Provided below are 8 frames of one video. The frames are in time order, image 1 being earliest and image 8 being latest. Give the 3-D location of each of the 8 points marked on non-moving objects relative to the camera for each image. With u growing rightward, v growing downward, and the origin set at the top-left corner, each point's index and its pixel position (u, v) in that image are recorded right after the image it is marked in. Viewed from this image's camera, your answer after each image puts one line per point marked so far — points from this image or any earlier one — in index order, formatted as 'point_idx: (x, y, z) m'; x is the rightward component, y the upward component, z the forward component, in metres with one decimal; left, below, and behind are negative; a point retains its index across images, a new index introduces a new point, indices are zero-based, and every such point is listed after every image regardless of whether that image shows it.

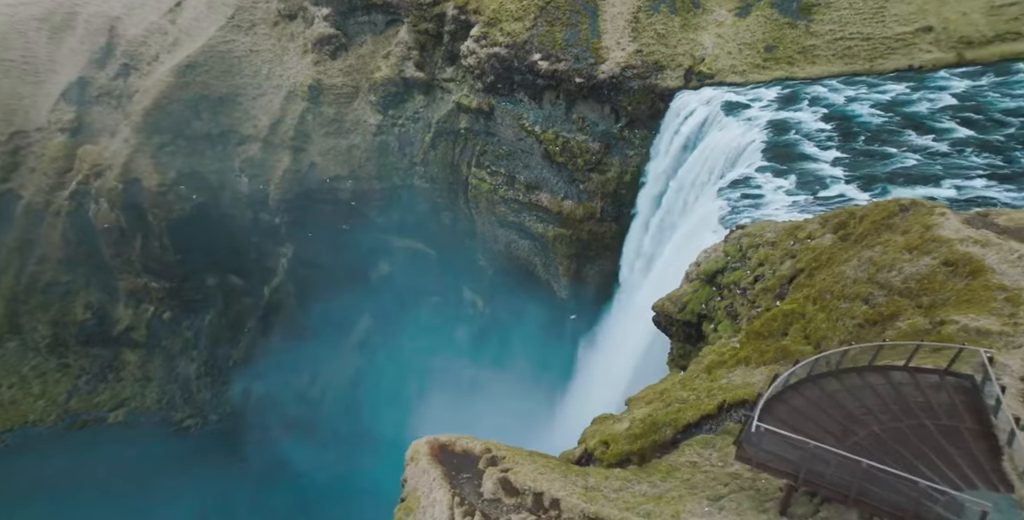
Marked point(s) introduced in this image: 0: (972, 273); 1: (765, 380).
0: (+6.5, -0.1, +9.3) m
1: (+4.1, -2.0, +11.3) m
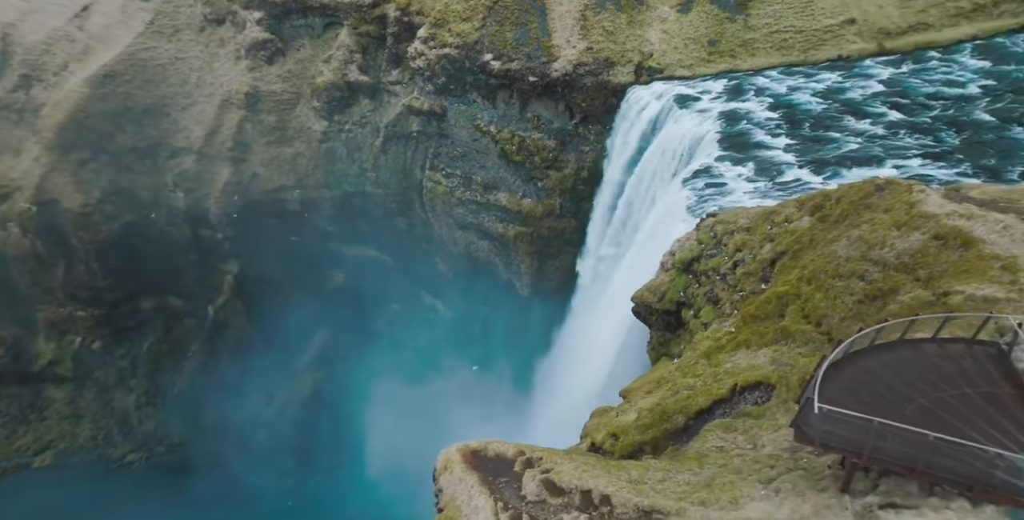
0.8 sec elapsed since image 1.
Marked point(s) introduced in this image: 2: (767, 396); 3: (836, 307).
0: (+6.9, +0.3, +10.0) m
1: (+4.4, -1.7, +11.8) m
2: (+4.0, -2.1, +10.5) m
3: (+5.3, -0.8, +11.2) m
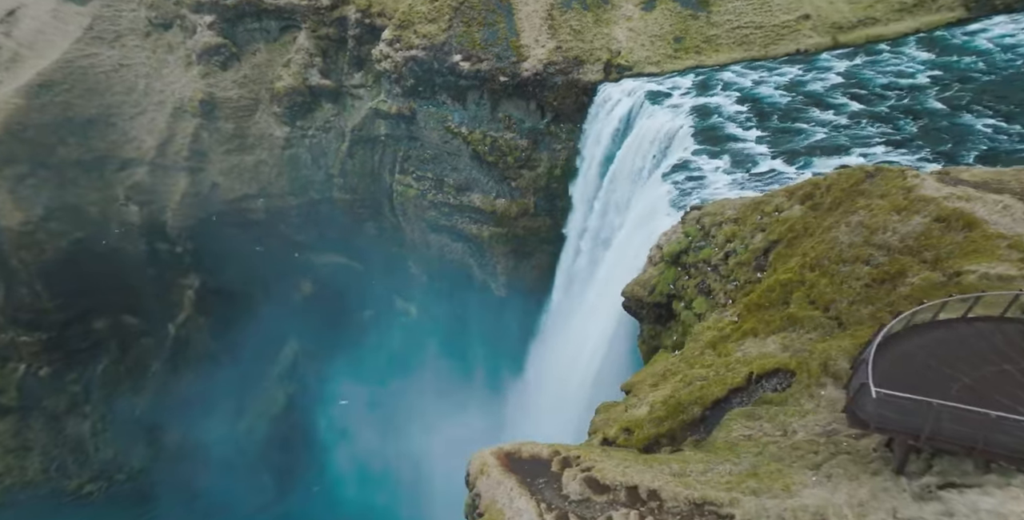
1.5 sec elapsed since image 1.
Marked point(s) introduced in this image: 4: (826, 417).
0: (+7.2, +0.5, +10.5) m
1: (+4.7, -1.6, +12.1) m
2: (+4.4, -2.0, +10.8) m
3: (+5.6, -0.6, +11.6) m
4: (+4.5, -2.3, +9.6) m
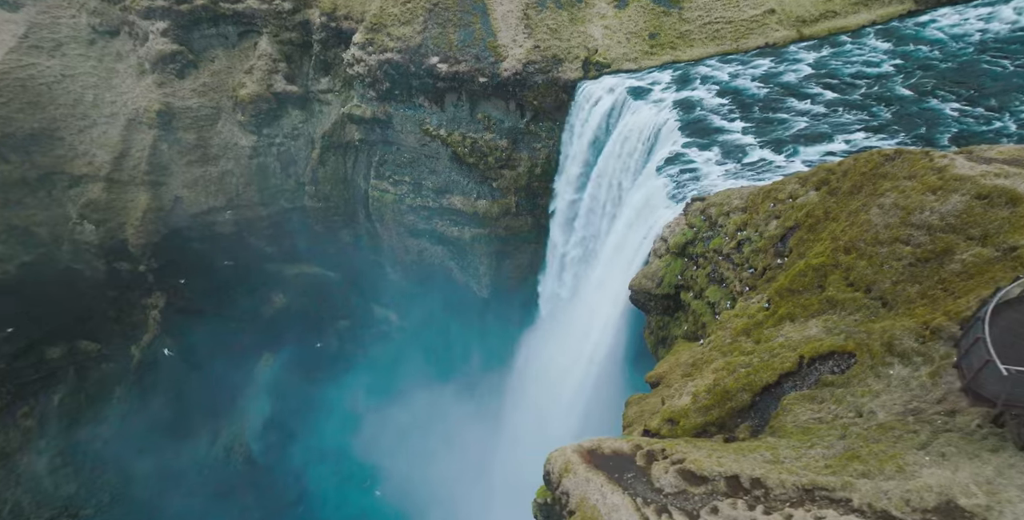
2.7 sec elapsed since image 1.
0: (+8.2, +1.0, +11.0) m
1: (+5.6, -1.3, +12.3) m
2: (+5.4, -1.7, +11.0) m
3: (+6.5, -0.2, +11.9) m
4: (+5.7, -2.0, +9.8) m
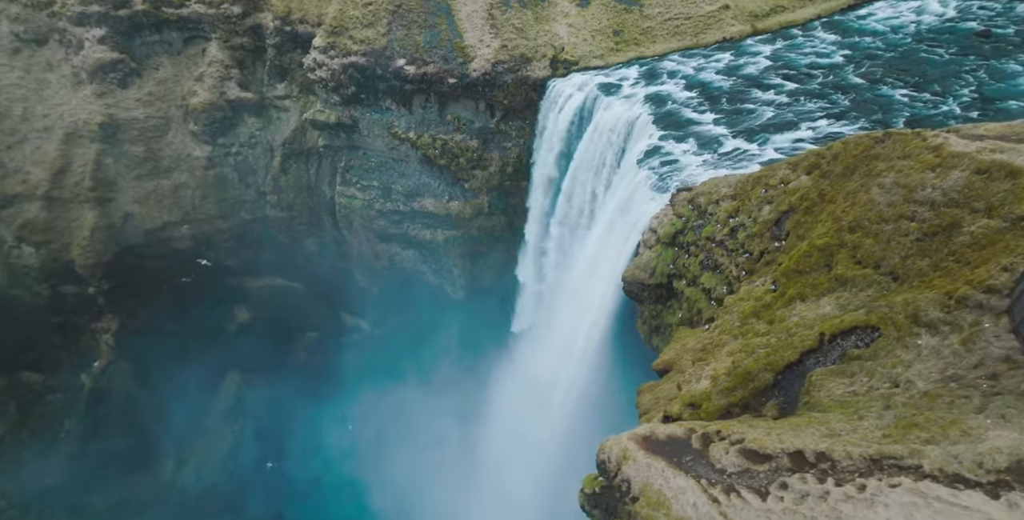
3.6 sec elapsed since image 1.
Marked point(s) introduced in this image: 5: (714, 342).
0: (+8.7, +1.5, +11.7) m
1: (+6.1, -0.9, +12.9) m
2: (+6.1, -1.3, +11.6) m
3: (+7.0, +0.2, +12.5) m
4: (+6.4, -1.6, +10.4) m
5: (+4.5, -1.8, +15.0) m
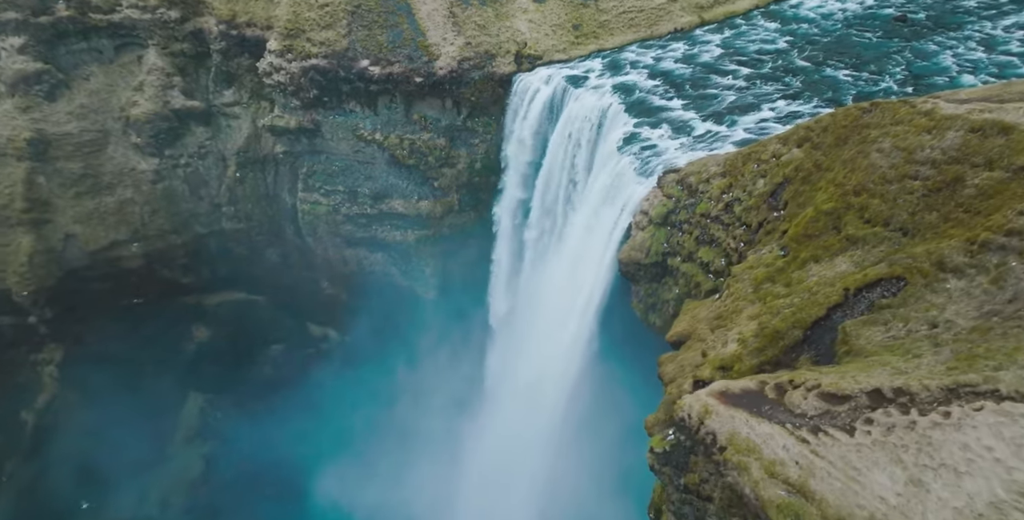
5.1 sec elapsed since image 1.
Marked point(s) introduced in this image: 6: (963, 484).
0: (+9.4, +2.5, +13.1) m
1: (+6.9, -0.1, +13.9) m
2: (+7.1, -0.5, +12.6) m
3: (+7.7, +1.1, +13.6) m
4: (+7.6, -0.7, +11.4) m
5: (+5.1, -1.2, +15.8) m
6: (+6.1, -2.9, +9.1) m
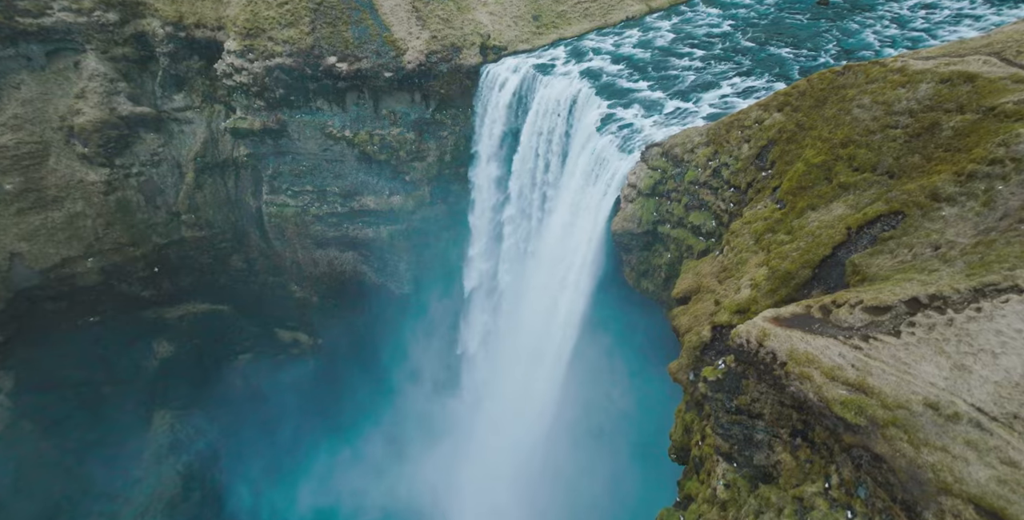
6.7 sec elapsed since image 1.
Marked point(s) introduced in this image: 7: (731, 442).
0: (+10.0, +3.9, +15.0) m
1: (+7.7, +1.2, +15.5) m
2: (+8.0, +0.8, +14.2) m
3: (+8.4, +2.4, +15.4) m
4: (+8.6, +0.6, +13.2) m
5: (+5.7, 0.0, +17.2) m
6: (+7.6, -1.6, +10.6) m
7: (+4.3, -3.6, +13.4) m
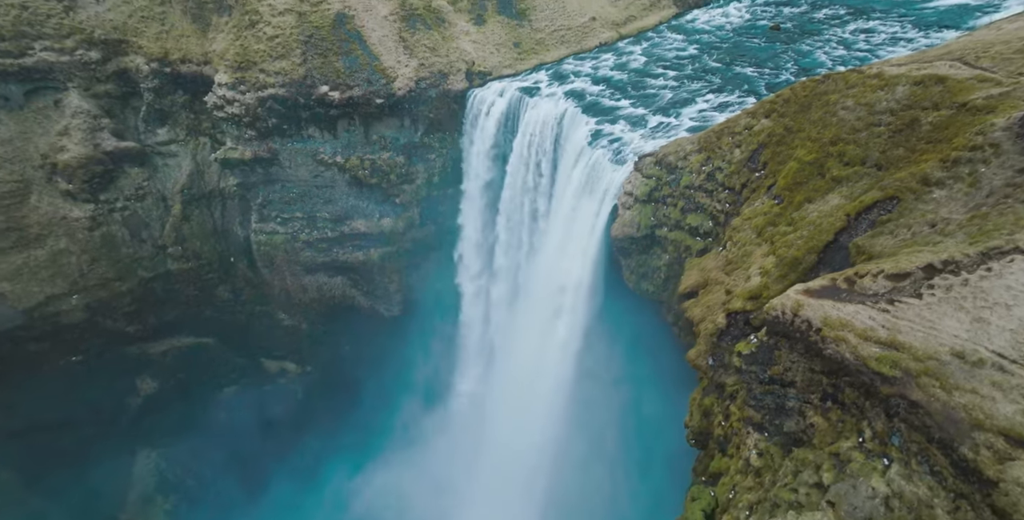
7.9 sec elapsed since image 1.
0: (+10.6, +4.4, +16.9) m
1: (+8.3, +1.6, +17.1) m
2: (+8.8, +1.3, +15.9) m
3: (+9.0, +2.8, +17.1) m
4: (+9.5, +1.2, +14.8) m
5: (+6.3, +0.2, +18.6) m
6: (+8.8, -1.0, +12.1) m
7: (+5.4, -3.2, +14.5) m
